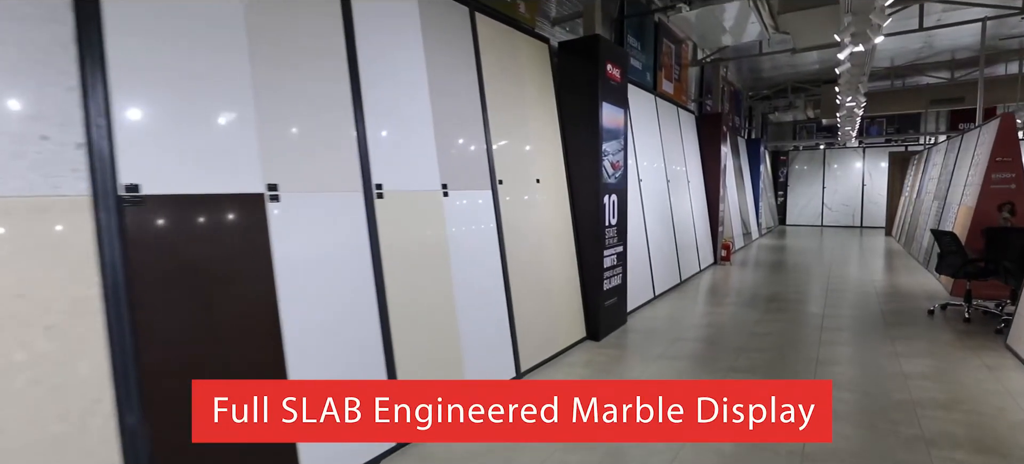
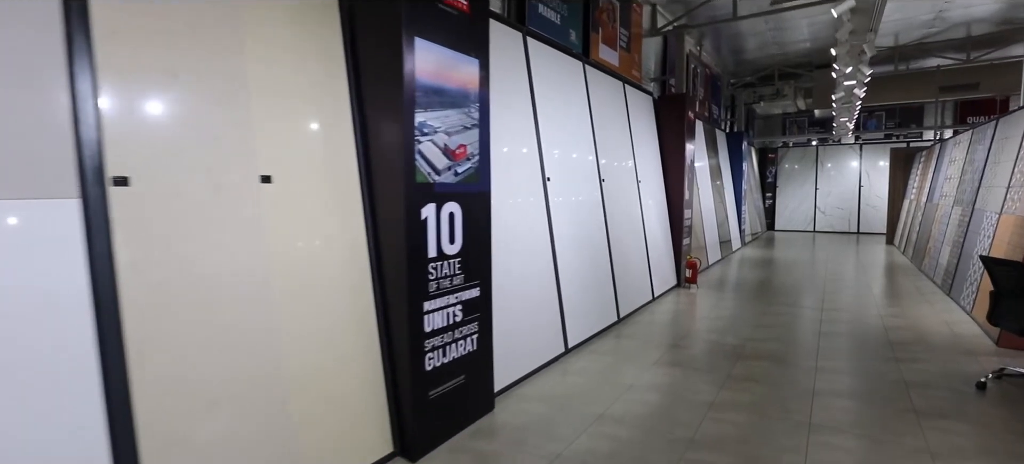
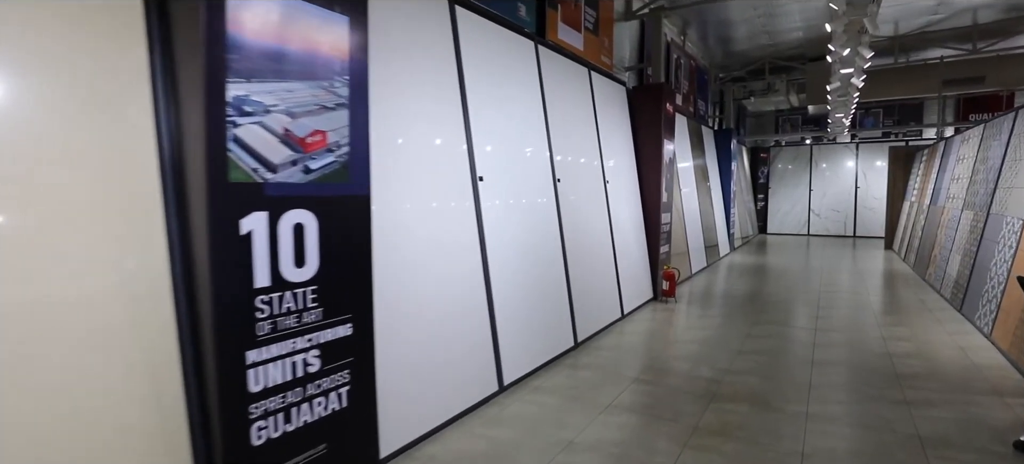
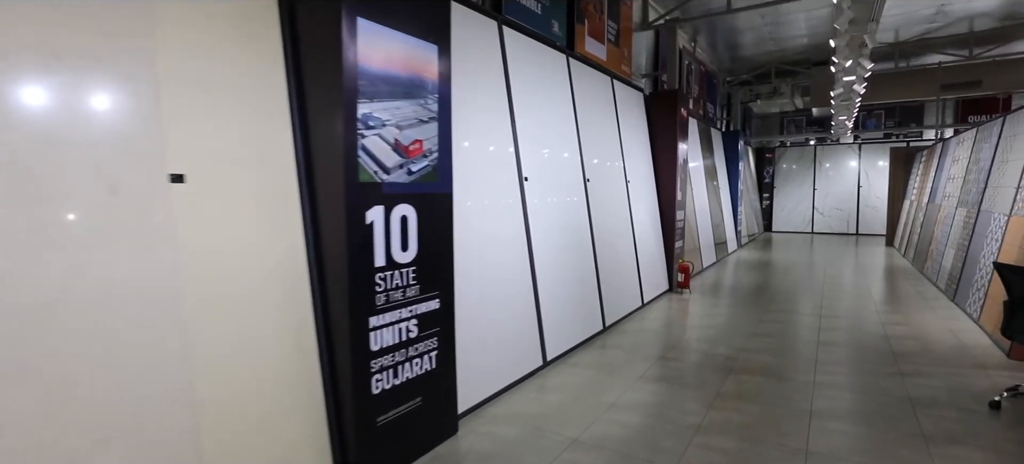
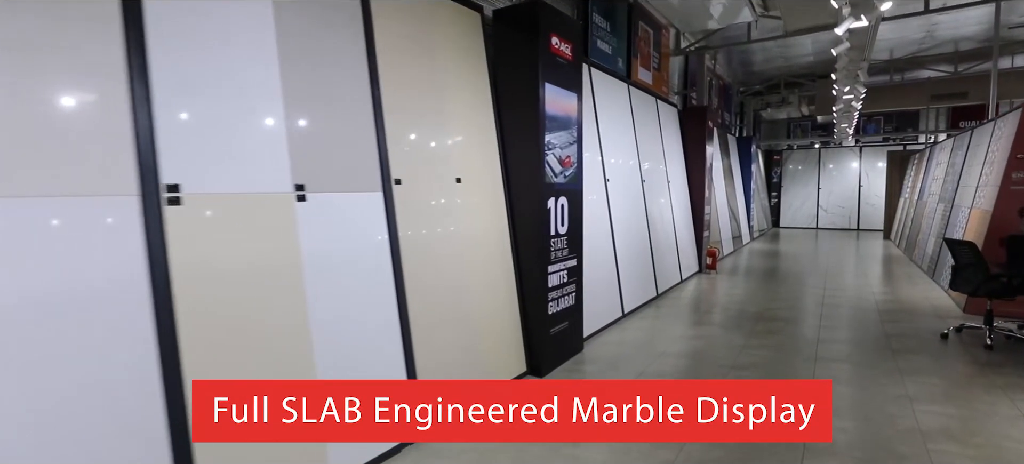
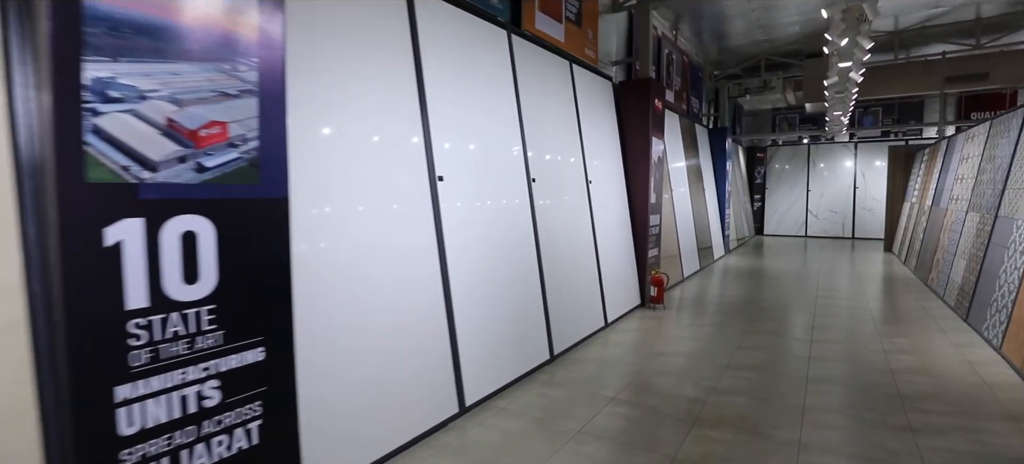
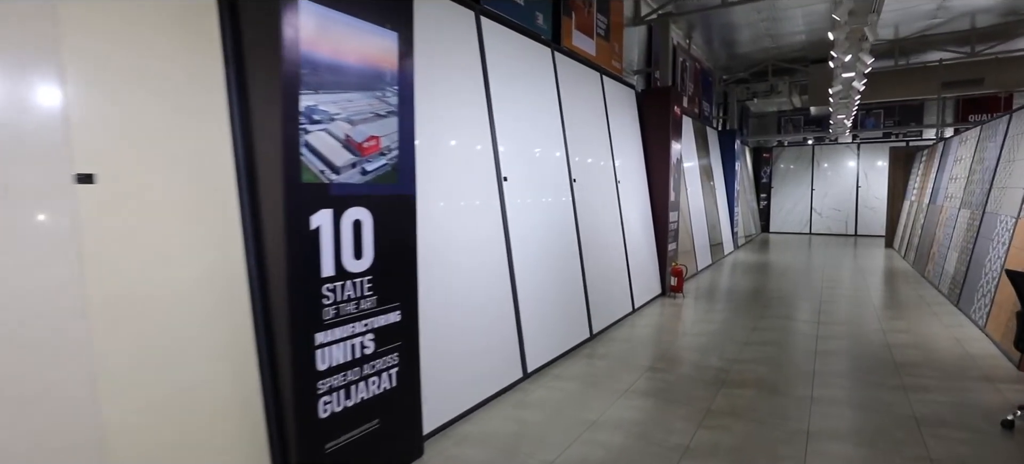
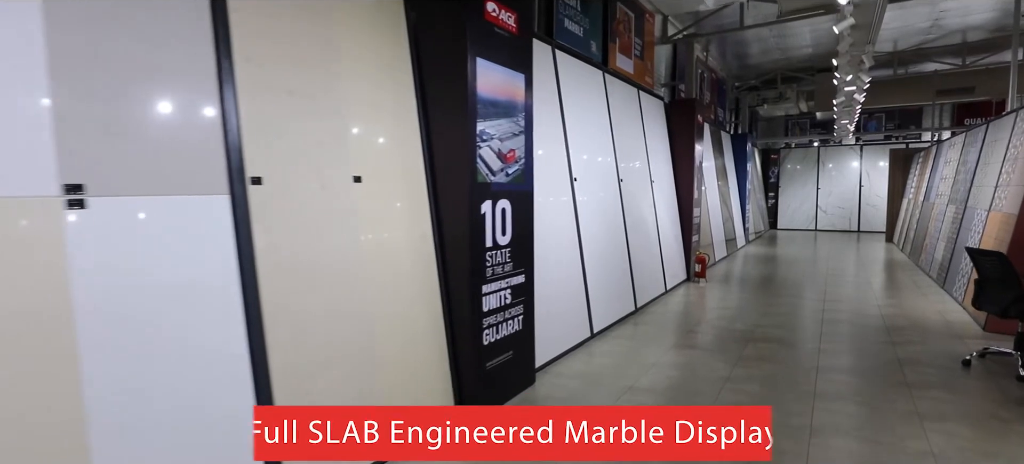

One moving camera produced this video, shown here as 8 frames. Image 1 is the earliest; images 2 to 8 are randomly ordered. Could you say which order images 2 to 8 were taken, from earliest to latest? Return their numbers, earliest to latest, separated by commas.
5, 8, 2, 4, 7, 3, 6
